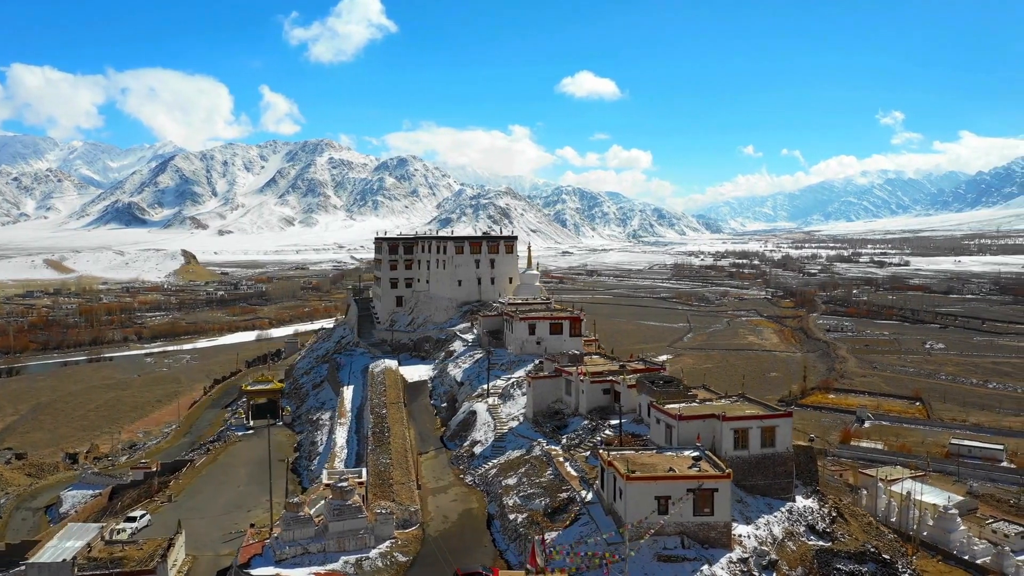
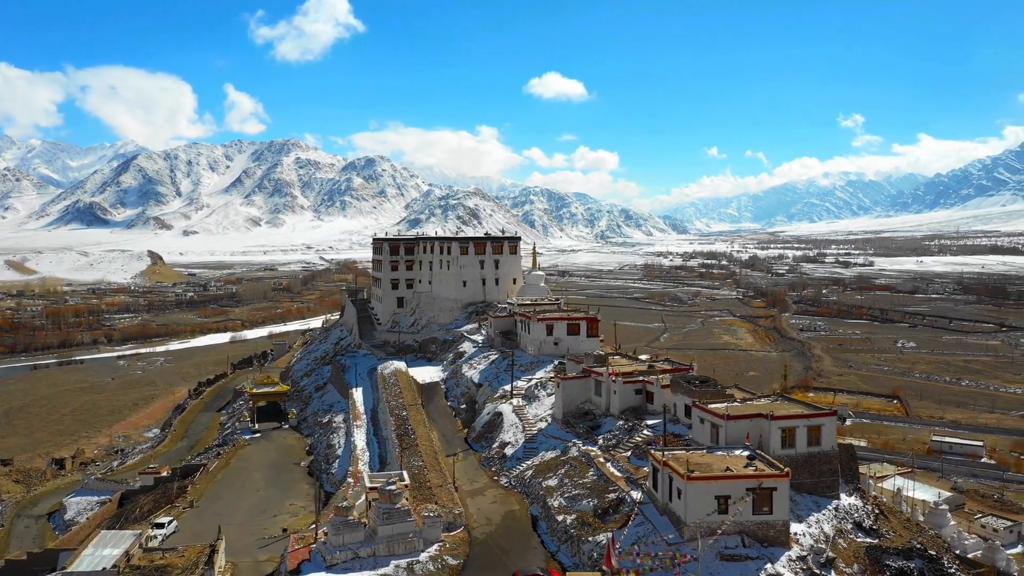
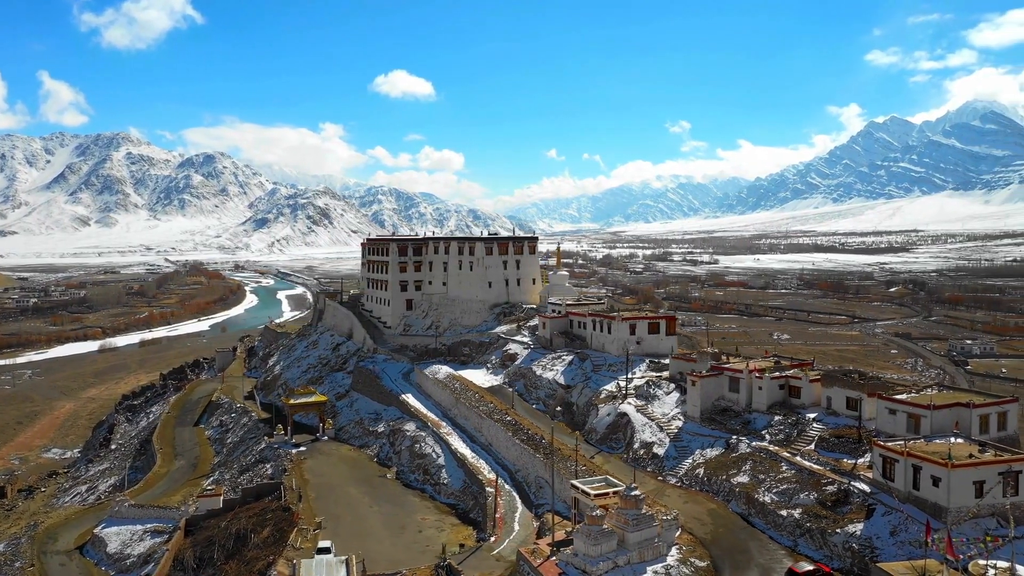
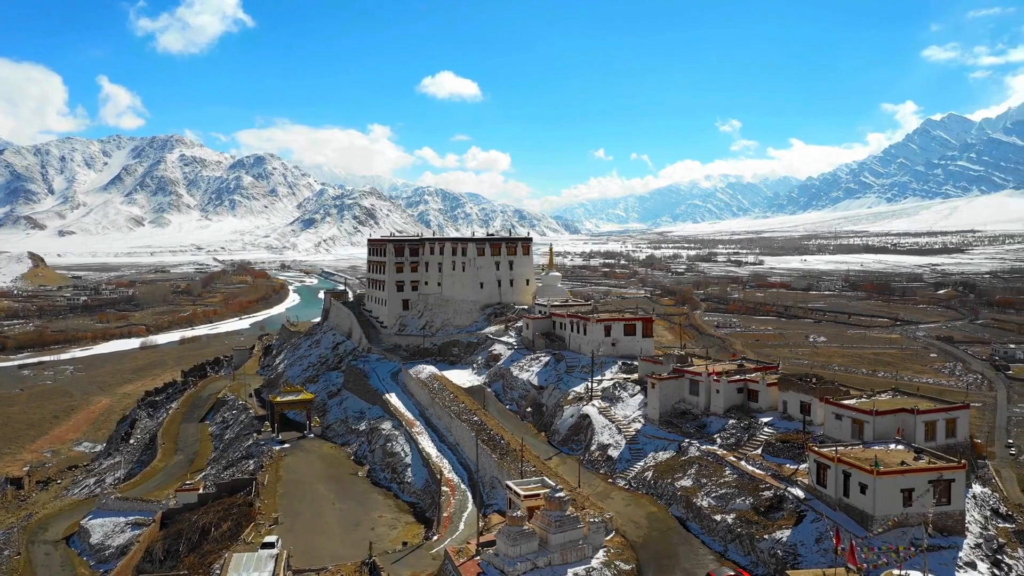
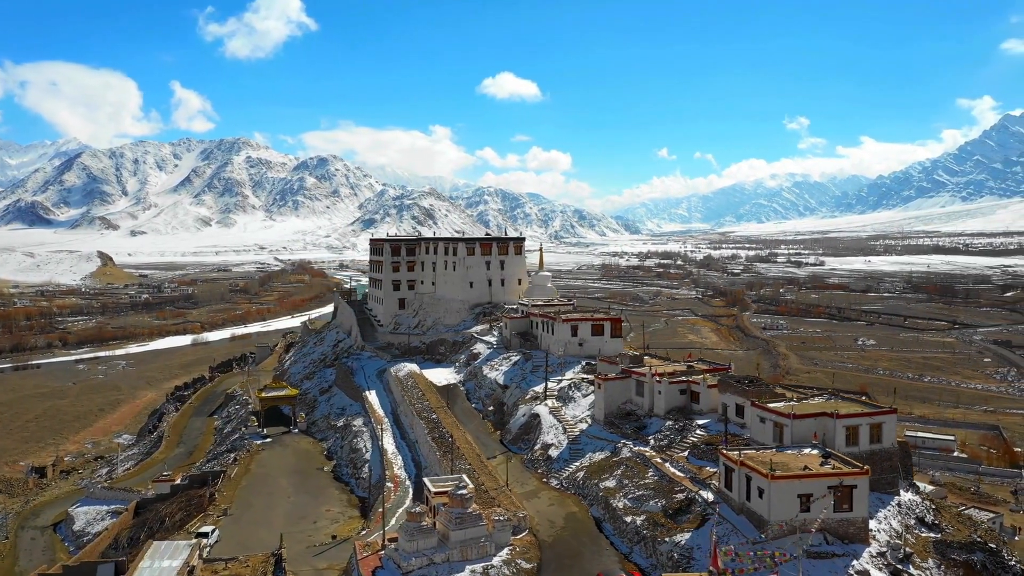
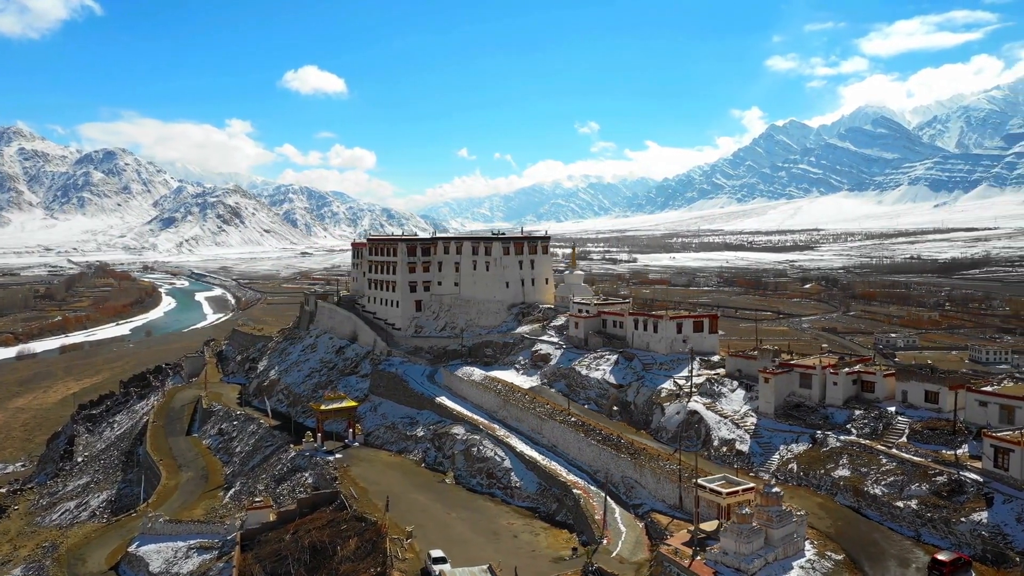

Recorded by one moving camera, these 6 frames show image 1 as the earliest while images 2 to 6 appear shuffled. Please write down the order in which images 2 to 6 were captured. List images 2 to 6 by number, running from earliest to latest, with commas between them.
2, 5, 4, 3, 6
